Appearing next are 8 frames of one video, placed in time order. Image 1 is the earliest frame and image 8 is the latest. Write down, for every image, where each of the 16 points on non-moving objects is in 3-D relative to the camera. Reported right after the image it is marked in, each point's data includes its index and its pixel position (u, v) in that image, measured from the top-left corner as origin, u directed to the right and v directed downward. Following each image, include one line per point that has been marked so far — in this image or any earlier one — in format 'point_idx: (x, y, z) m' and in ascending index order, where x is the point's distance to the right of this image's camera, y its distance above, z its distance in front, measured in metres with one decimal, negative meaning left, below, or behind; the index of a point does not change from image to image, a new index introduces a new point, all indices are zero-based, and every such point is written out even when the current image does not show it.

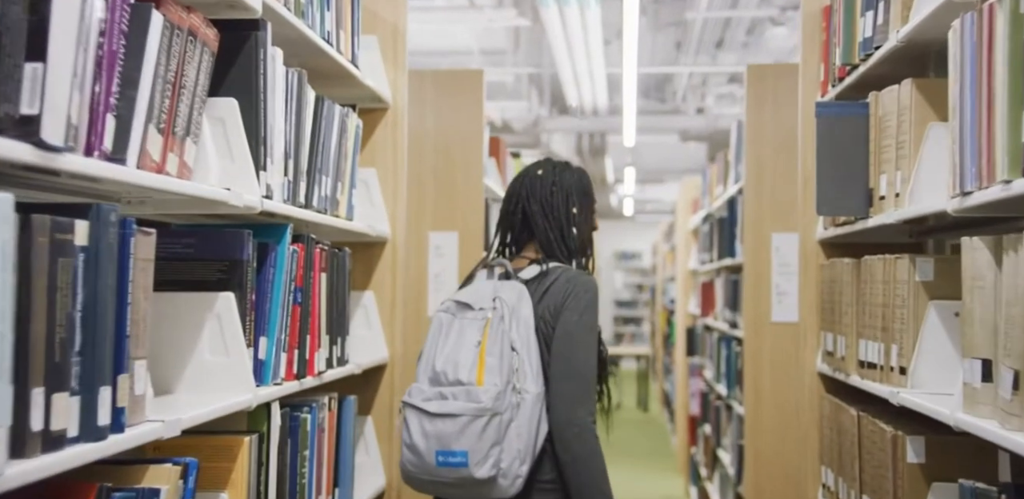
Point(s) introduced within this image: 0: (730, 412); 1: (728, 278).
0: (+1.1, -0.8, +5.3) m
1: (+1.1, -0.2, +5.6) m
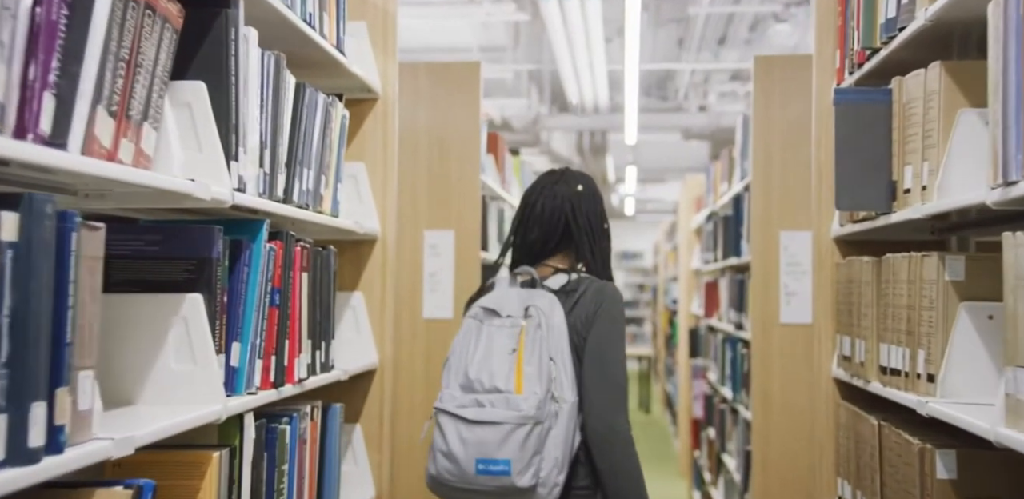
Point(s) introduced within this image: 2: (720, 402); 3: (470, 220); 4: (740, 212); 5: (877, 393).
0: (+1.1, -0.8, +5.1) m
1: (+1.1, -0.1, +5.4) m
2: (+1.2, -0.9, +5.9) m
3: (-0.2, +0.1, +4.2) m
4: (+1.1, +0.2, +4.9) m
5: (+0.7, -0.3, +2.1) m
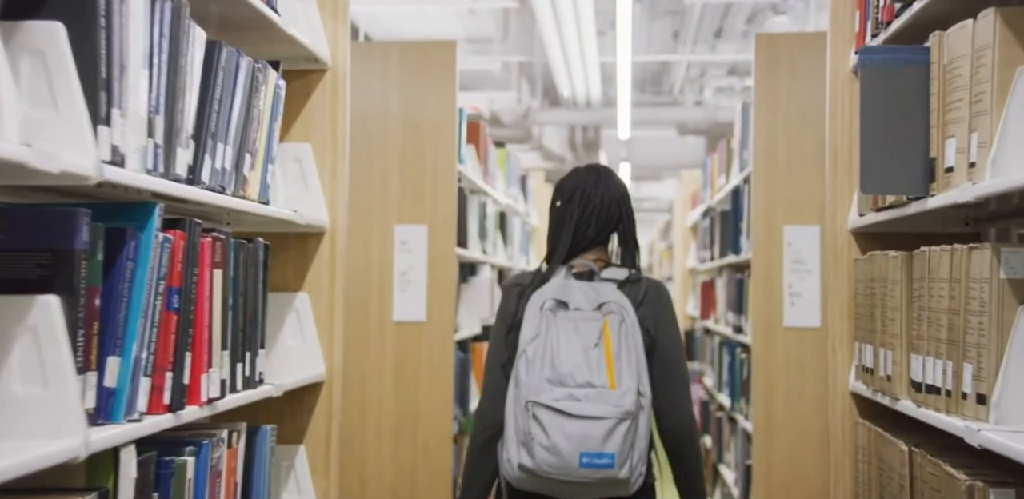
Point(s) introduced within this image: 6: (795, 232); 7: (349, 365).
0: (+1.0, -0.8, +4.8) m
1: (+1.1, -0.1, +5.1) m
2: (+1.1, -0.8, +5.6) m
3: (-0.2, +0.1, +3.8) m
4: (+1.0, +0.2, +4.6) m
5: (+0.7, -0.3, +1.8) m
6: (+1.0, +0.1, +3.7) m
7: (-0.6, -0.4, +3.8) m
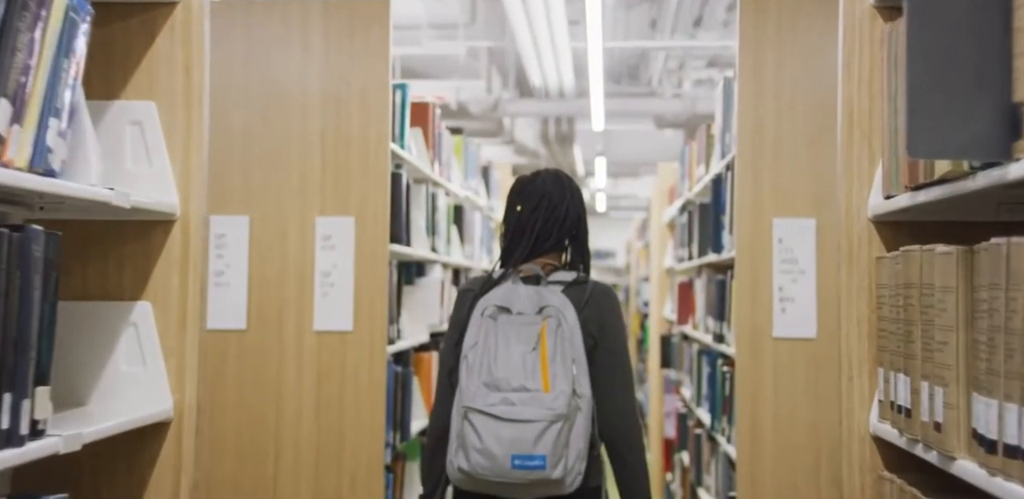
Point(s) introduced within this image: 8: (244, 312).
0: (+0.8, -0.8, +4.2) m
1: (+0.9, -0.1, +4.5) m
2: (+0.9, -0.8, +5.0) m
3: (-0.4, +0.1, +3.2) m
4: (+0.8, +0.2, +4.0) m
5: (+0.5, -0.3, +1.2) m
6: (+0.8, +0.1, +3.1) m
7: (-0.8, -0.4, +3.2) m
8: (-0.8, -0.2, +3.3) m
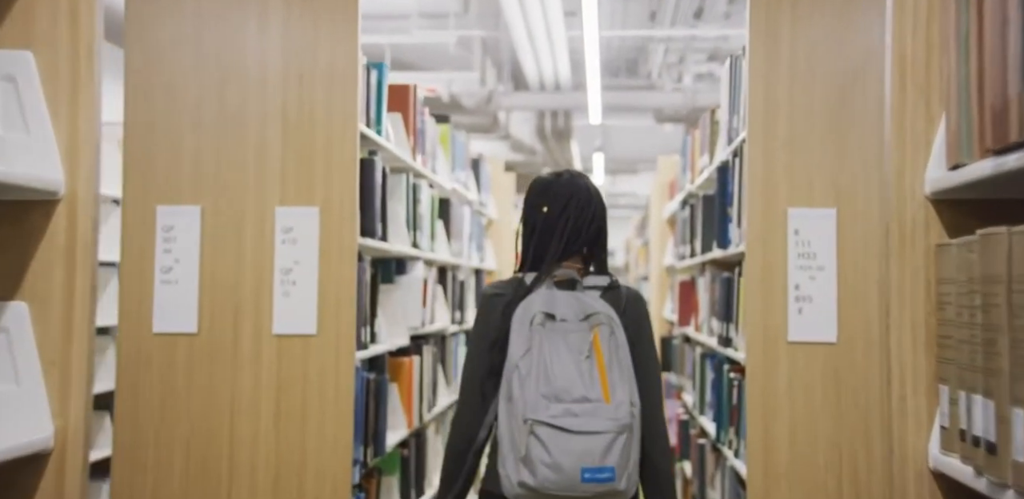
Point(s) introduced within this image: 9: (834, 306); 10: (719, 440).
0: (+0.8, -0.8, +3.9) m
1: (+0.8, -0.1, +4.2) m
2: (+0.8, -0.8, +4.7) m
3: (-0.5, +0.2, +2.9) m
4: (+0.7, +0.2, +3.7) m
5: (+0.5, -0.2, +0.9) m
6: (+0.8, +0.1, +2.8) m
7: (-0.8, -0.4, +2.9) m
8: (-0.9, -0.2, +2.9) m
9: (+0.8, -0.1, +2.7) m
10: (+0.7, -0.7, +3.7) m
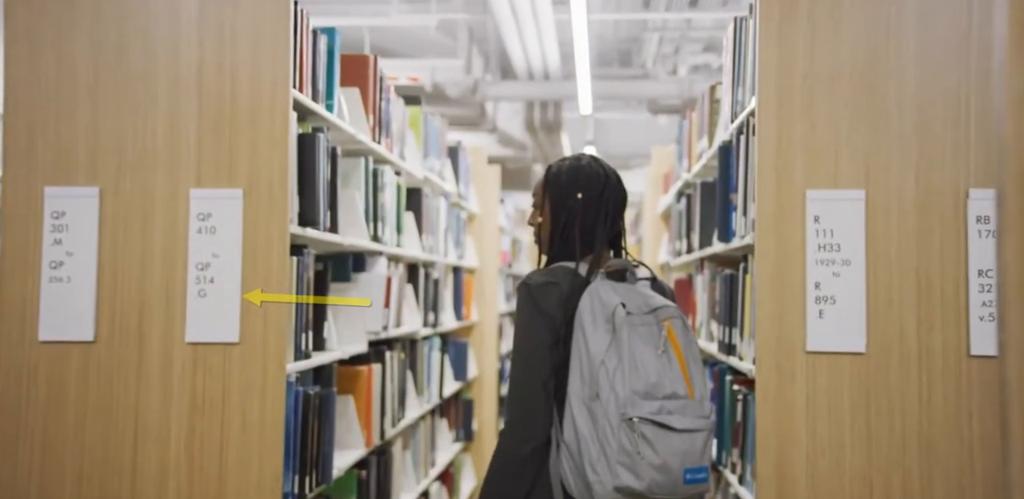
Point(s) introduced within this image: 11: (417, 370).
0: (+0.7, -0.7, +3.4) m
1: (+0.7, -0.1, +3.7) m
2: (+0.7, -0.8, +4.2) m
3: (-0.6, +0.2, +2.4) m
4: (+0.7, +0.2, +3.2) m
5: (+0.4, -0.2, +0.4) m
6: (+0.7, +0.1, +2.3) m
7: (-0.9, -0.4, +2.4) m
8: (-1.0, -0.2, +2.4) m
9: (+0.8, -0.1, +2.2) m
10: (+0.6, -0.7, +3.2) m
11: (-0.4, -0.5, +4.6) m
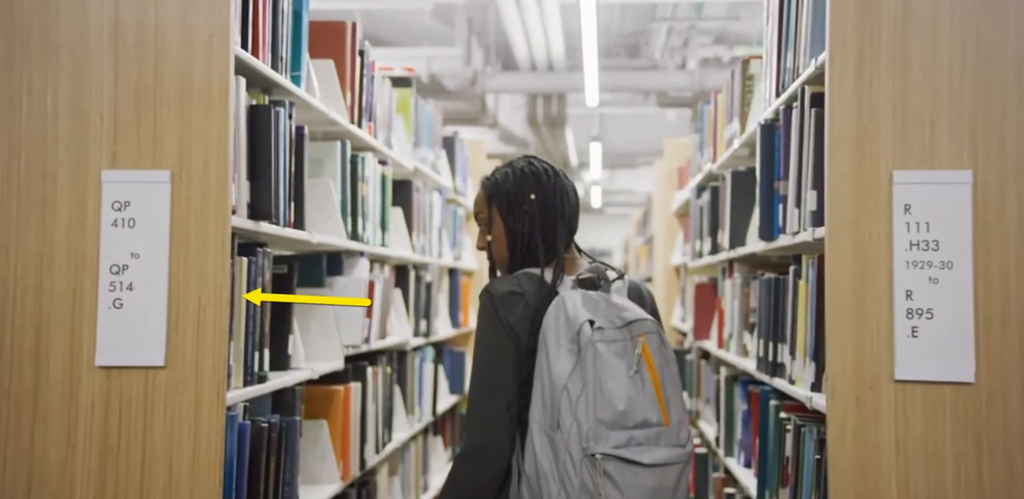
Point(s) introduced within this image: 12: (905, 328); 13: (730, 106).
0: (+0.7, -0.7, +2.9) m
1: (+0.7, -0.1, +3.1) m
2: (+0.7, -0.8, +3.7) m
3: (-0.6, +0.2, +1.9) m
4: (+0.7, +0.2, +2.7) m
5: (+0.4, -0.2, -0.1) m
6: (+0.7, +0.1, +1.8) m
7: (-0.9, -0.4, +1.9) m
8: (-1.0, -0.2, +1.9) m
9: (+0.8, -0.1, +1.7) m
10: (+0.6, -0.7, +2.7) m
11: (-0.4, -0.5, +4.1) m
12: (+0.7, -0.1, +1.8) m
13: (+0.8, +0.5, +3.6) m
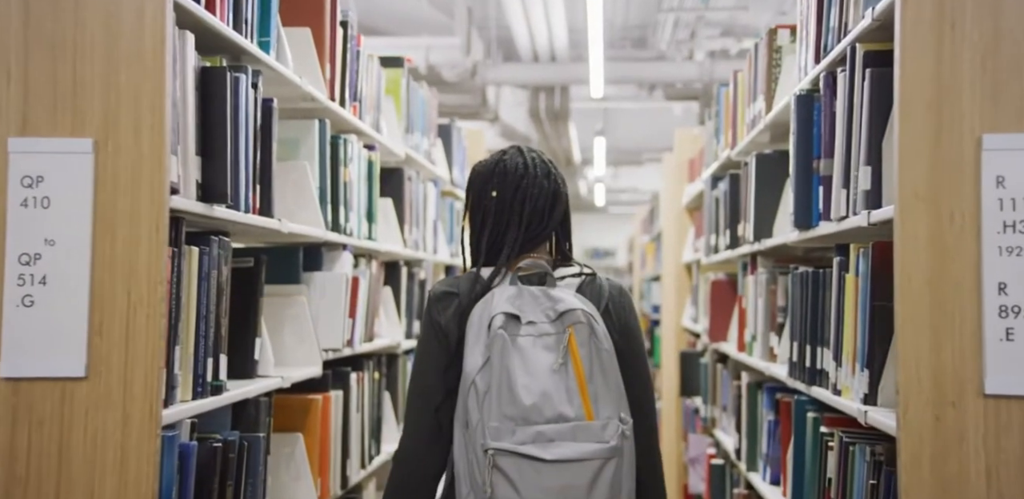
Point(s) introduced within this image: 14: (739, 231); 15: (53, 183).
0: (+0.7, -0.7, +2.5) m
1: (+0.7, -0.1, +2.8) m
2: (+0.7, -0.8, +3.3) m
3: (-0.6, +0.2, +1.5) m
4: (+0.7, +0.3, +2.3) m
5: (+0.4, -0.2, -0.5) m
6: (+0.7, +0.1, +1.4) m
7: (-0.9, -0.4, +1.5) m
8: (-1.0, -0.1, +1.5) m
9: (+0.7, -0.1, +1.4) m
10: (+0.6, -0.6, +2.4) m
11: (-0.4, -0.5, +3.8) m
12: (+0.7, -0.1, +1.4) m
13: (+0.8, +0.5, +3.3) m
14: (+0.7, +0.1, +3.5) m
15: (-0.7, +0.1, +1.5) m
